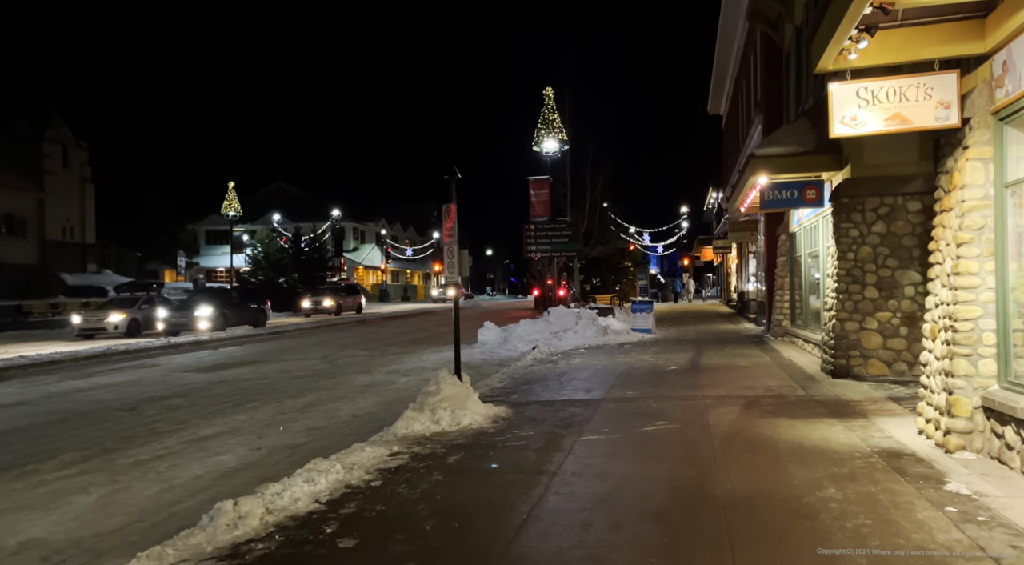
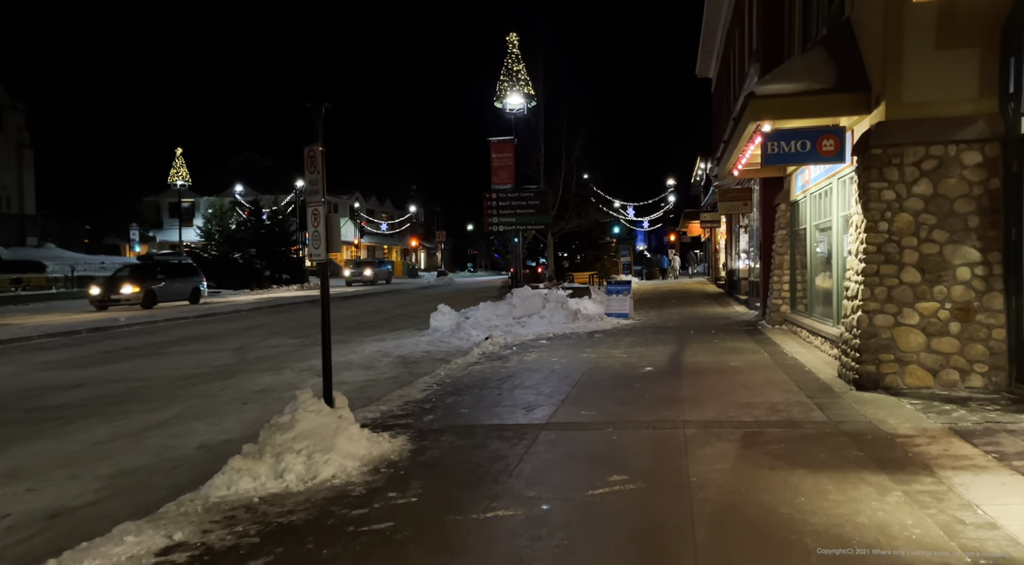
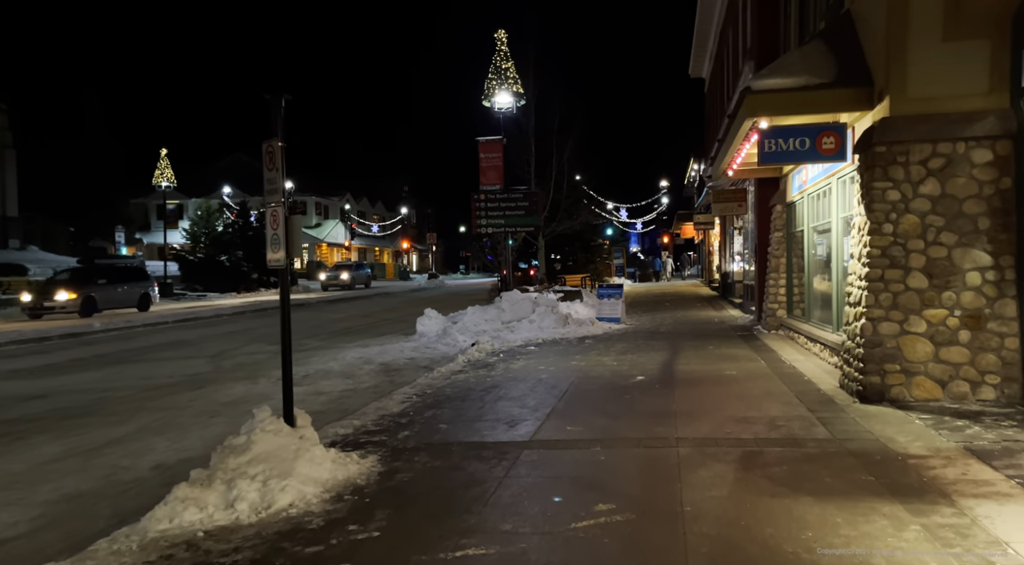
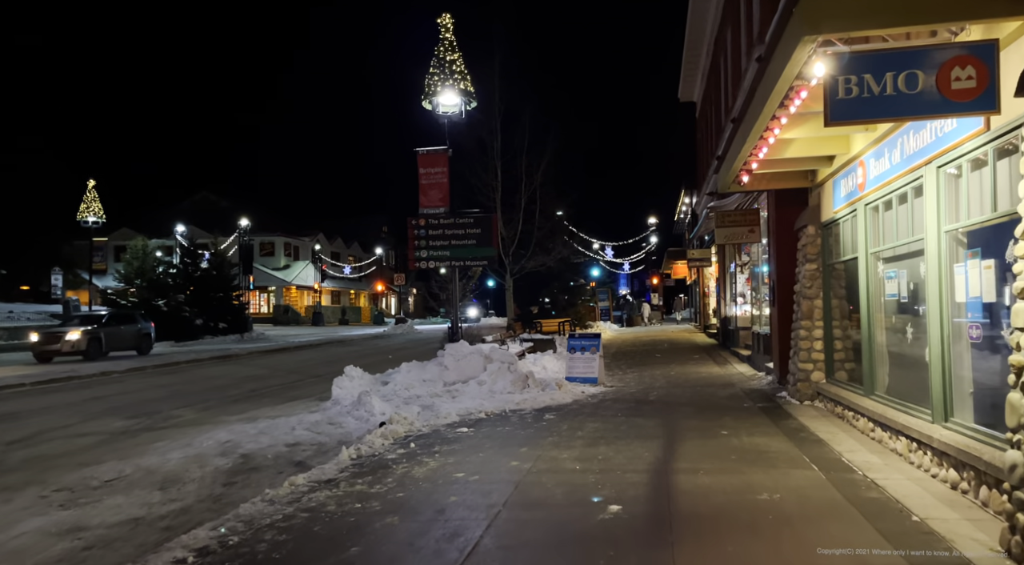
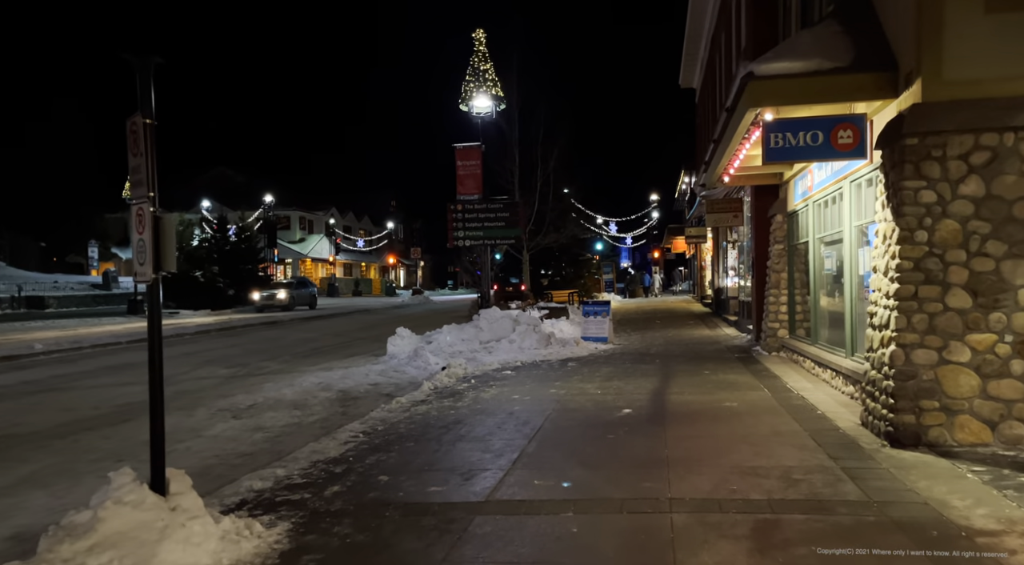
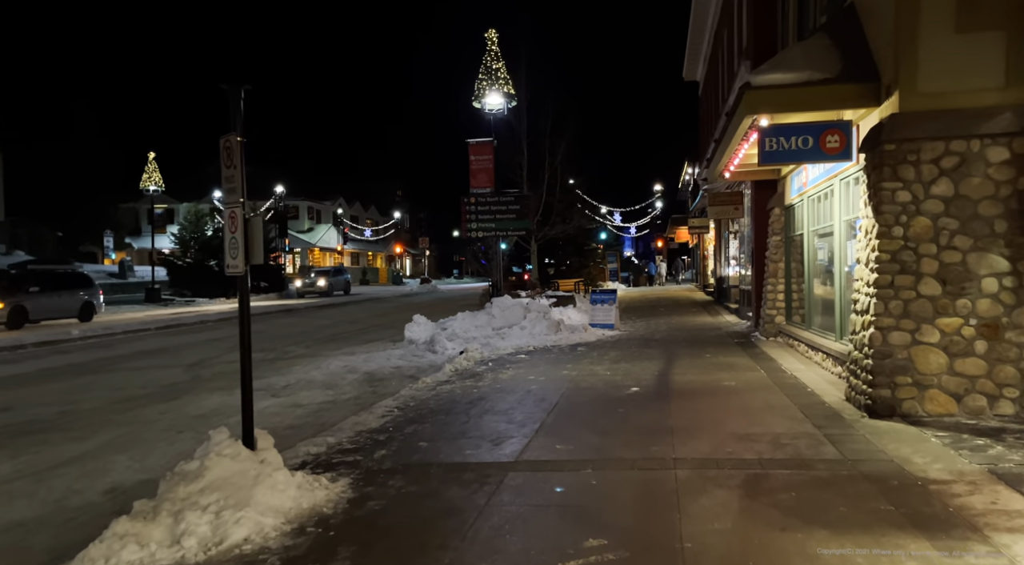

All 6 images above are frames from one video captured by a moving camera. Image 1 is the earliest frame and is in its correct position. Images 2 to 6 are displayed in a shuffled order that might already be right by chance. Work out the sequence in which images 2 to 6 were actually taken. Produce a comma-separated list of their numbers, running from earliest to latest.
2, 3, 6, 5, 4
